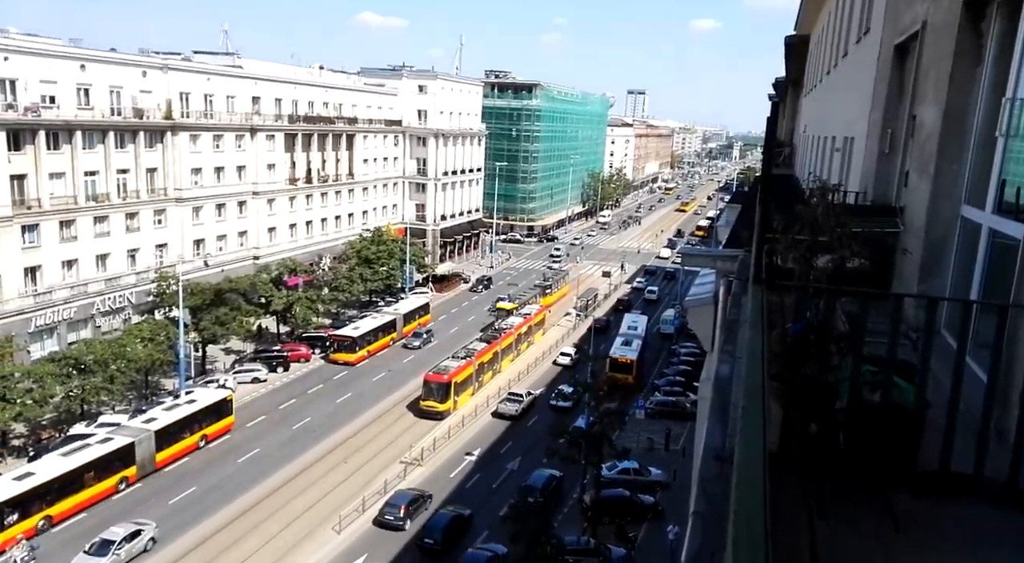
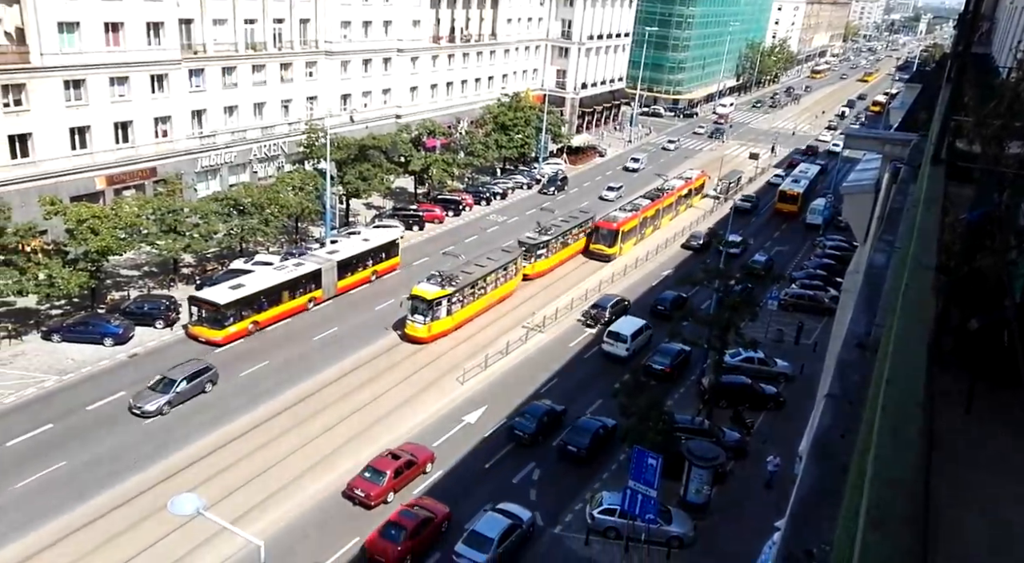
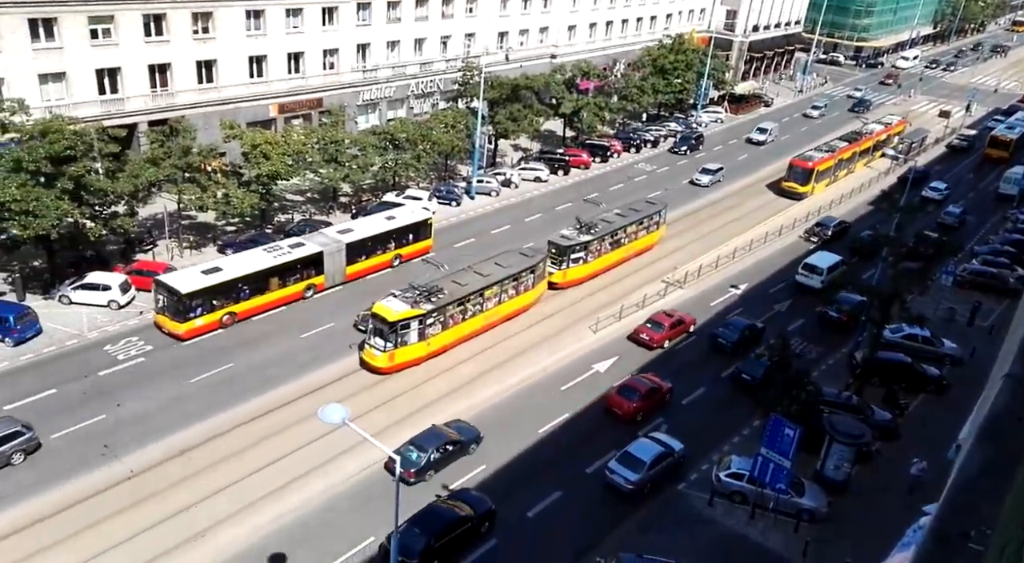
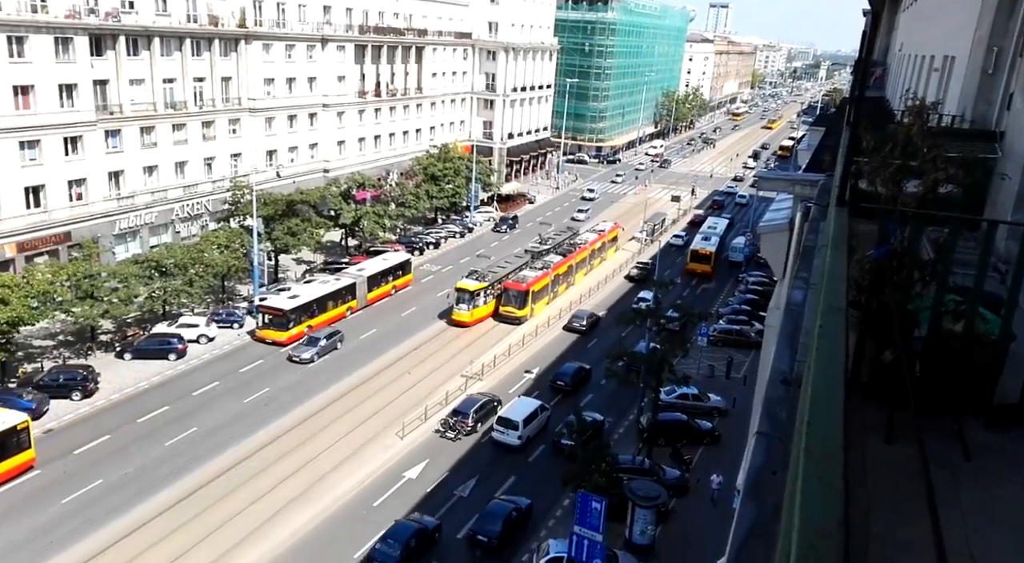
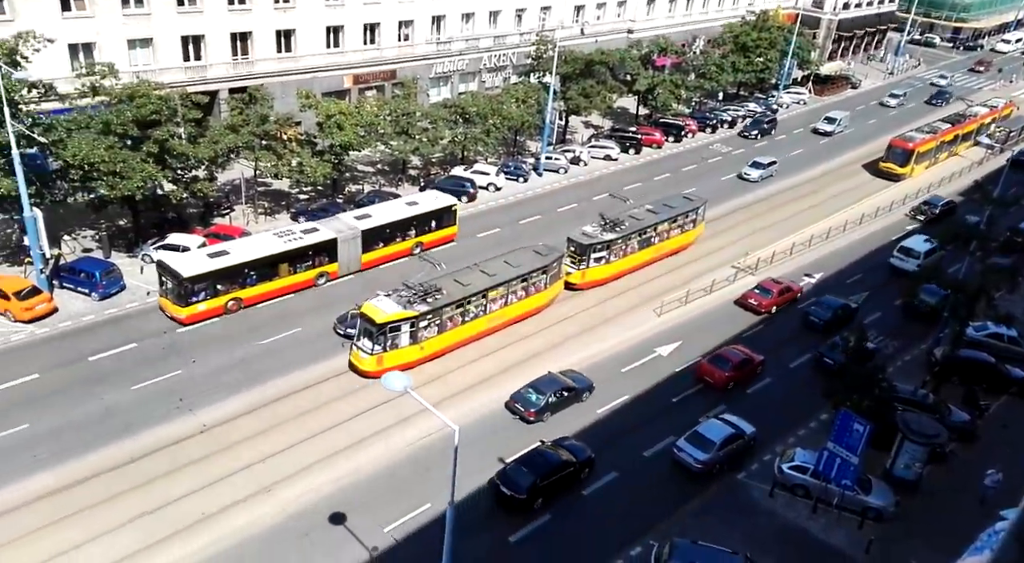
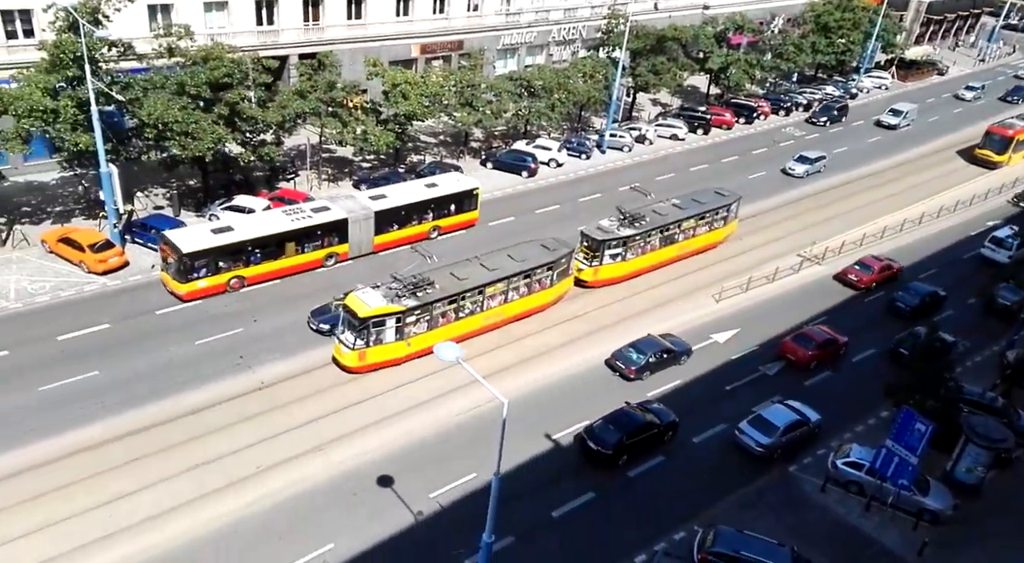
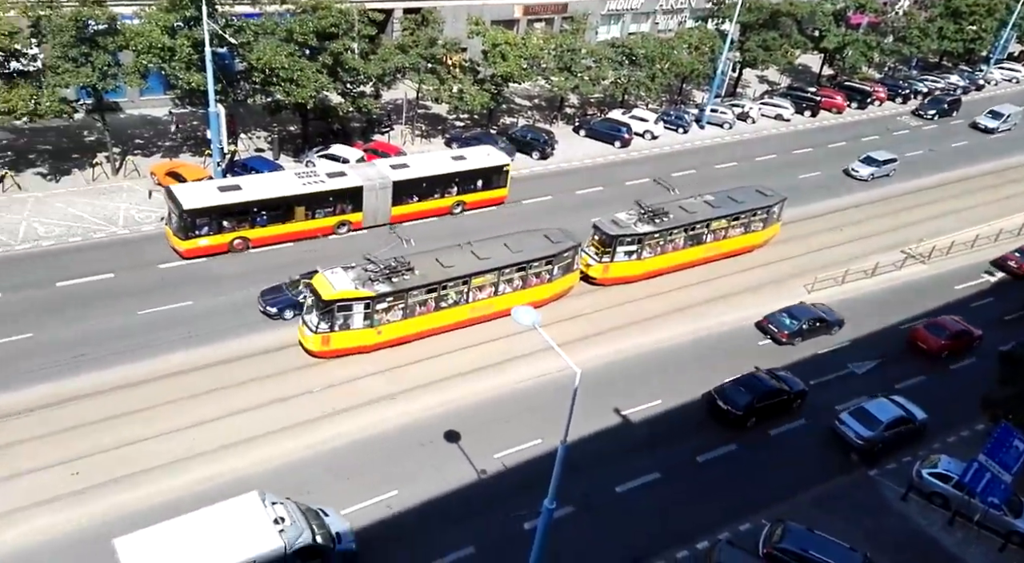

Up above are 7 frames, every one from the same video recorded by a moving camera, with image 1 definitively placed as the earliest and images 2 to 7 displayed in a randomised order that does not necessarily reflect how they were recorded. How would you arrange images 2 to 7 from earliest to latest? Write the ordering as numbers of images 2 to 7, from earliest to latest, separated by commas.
4, 2, 3, 5, 6, 7
